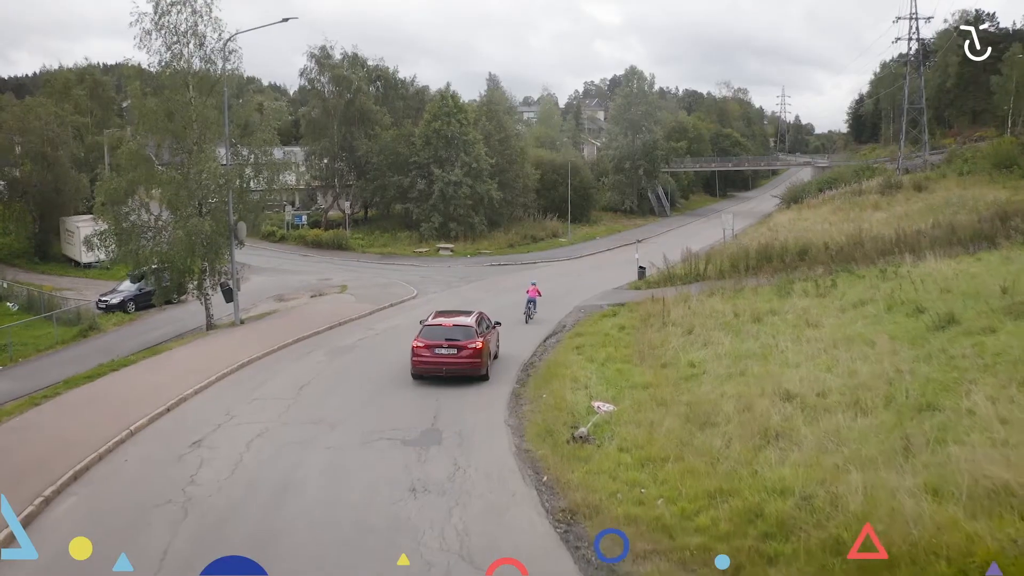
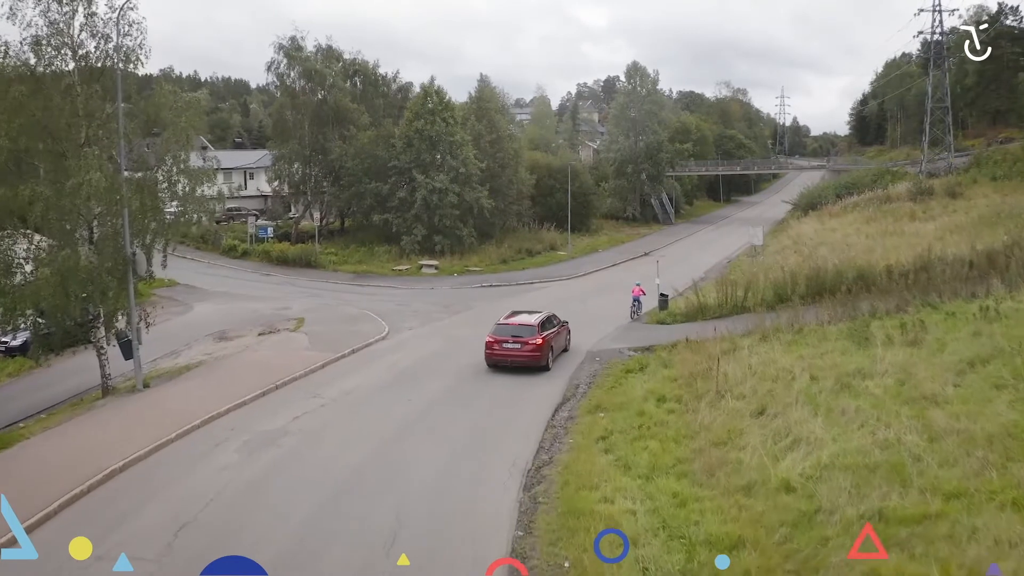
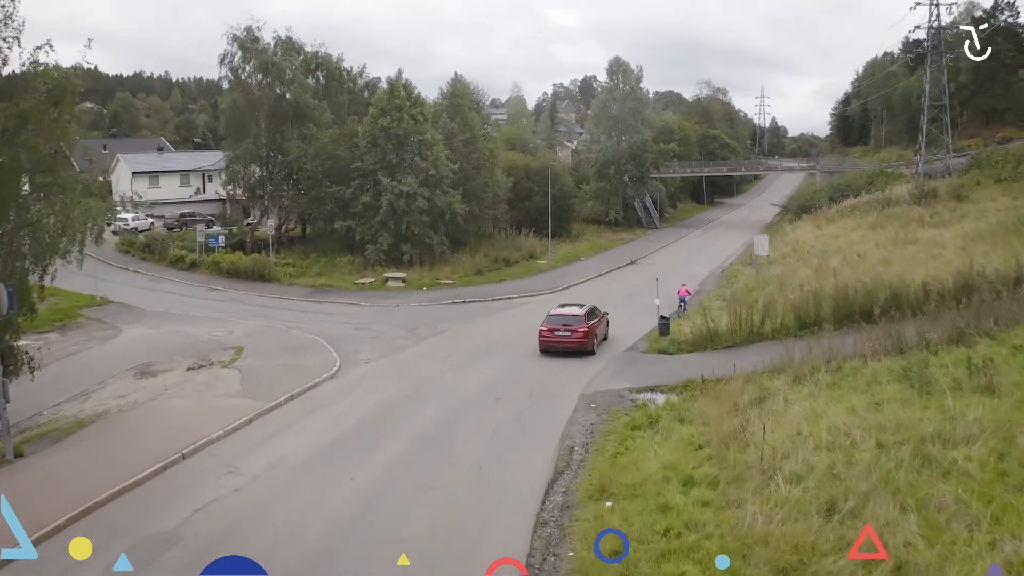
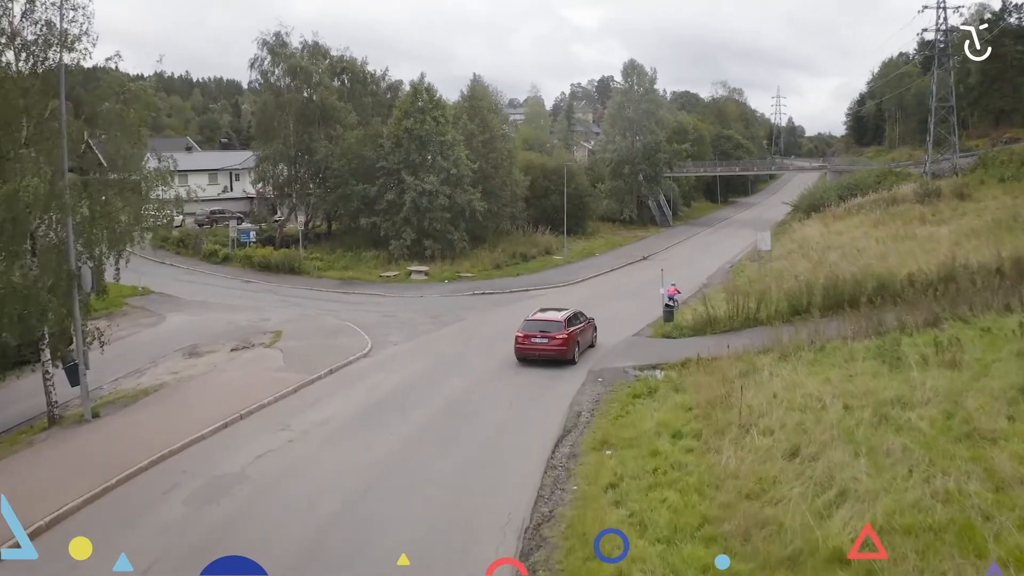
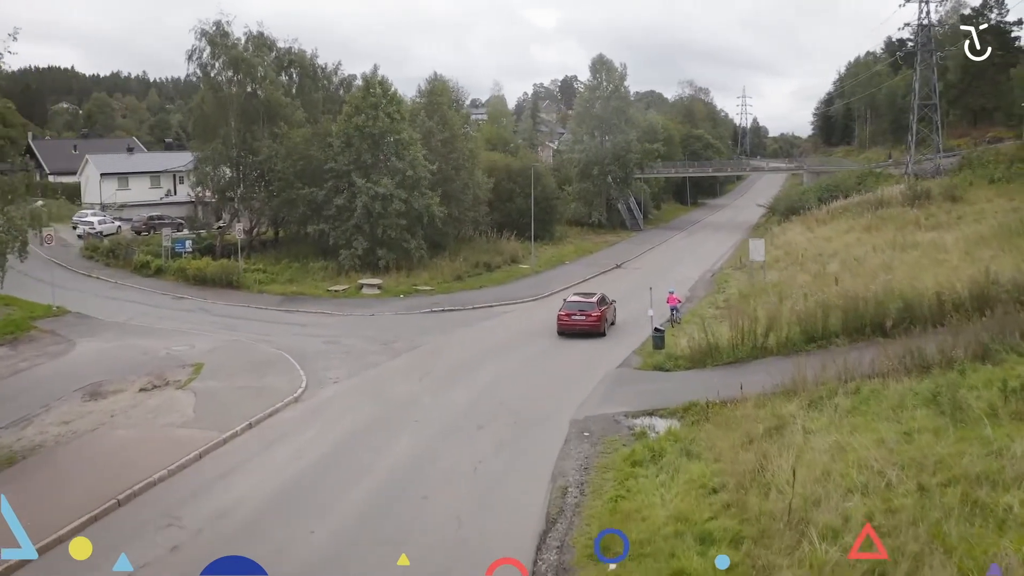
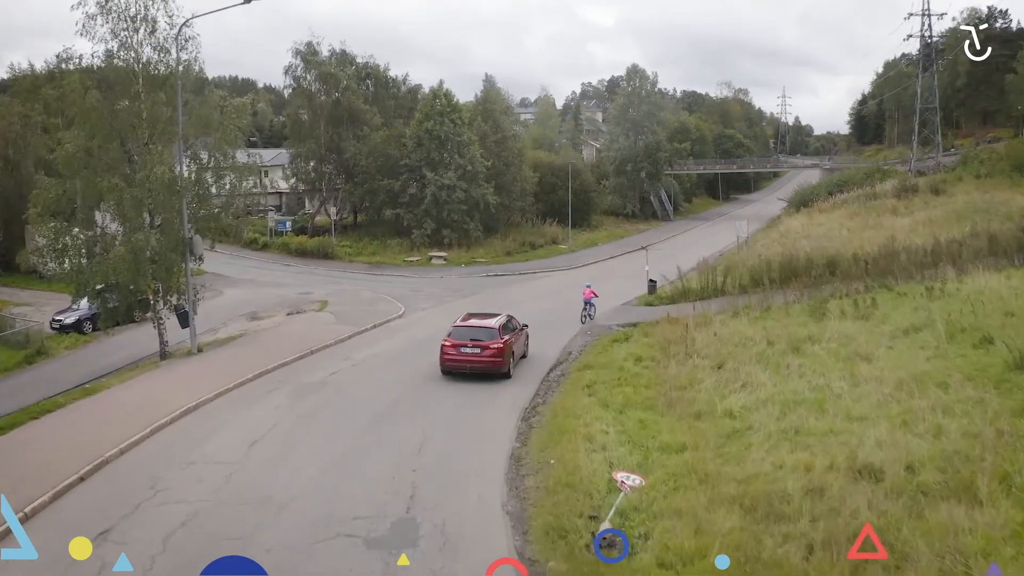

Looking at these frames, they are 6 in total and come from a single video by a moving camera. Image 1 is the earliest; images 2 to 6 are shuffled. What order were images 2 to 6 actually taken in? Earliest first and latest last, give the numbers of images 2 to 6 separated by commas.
6, 2, 4, 3, 5
